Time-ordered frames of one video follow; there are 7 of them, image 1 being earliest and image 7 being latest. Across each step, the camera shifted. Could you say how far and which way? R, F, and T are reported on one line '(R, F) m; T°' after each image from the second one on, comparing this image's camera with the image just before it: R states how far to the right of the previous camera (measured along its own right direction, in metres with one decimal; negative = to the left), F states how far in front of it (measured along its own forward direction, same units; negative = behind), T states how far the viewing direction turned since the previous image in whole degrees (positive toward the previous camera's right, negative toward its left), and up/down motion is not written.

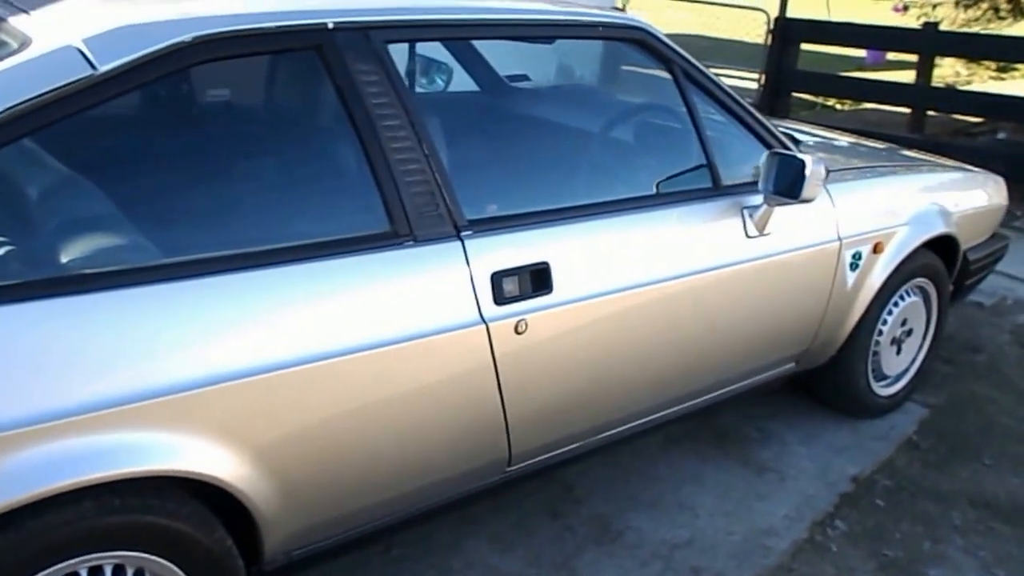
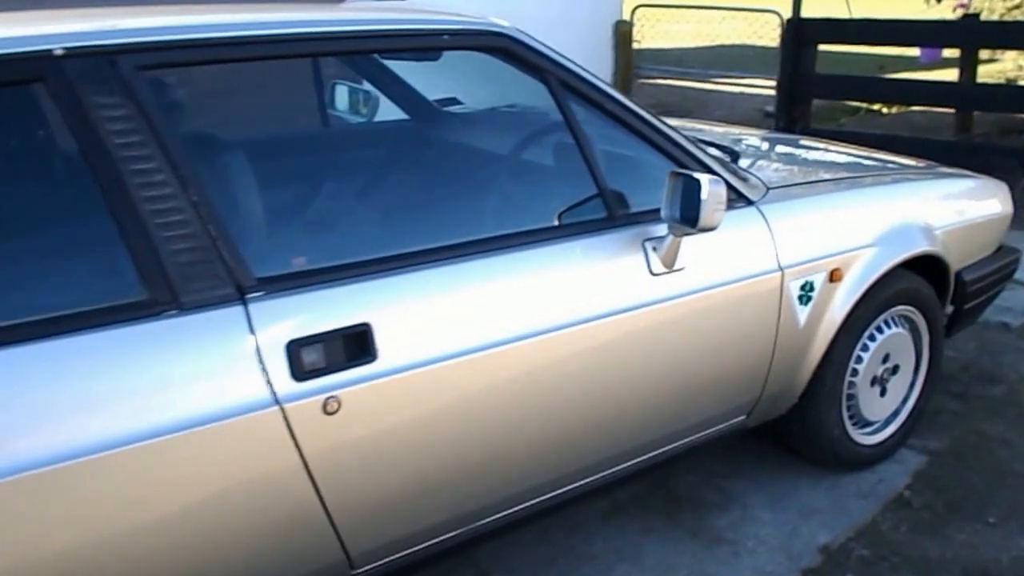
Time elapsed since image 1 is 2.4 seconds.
(+0.6, +0.4) m; -4°
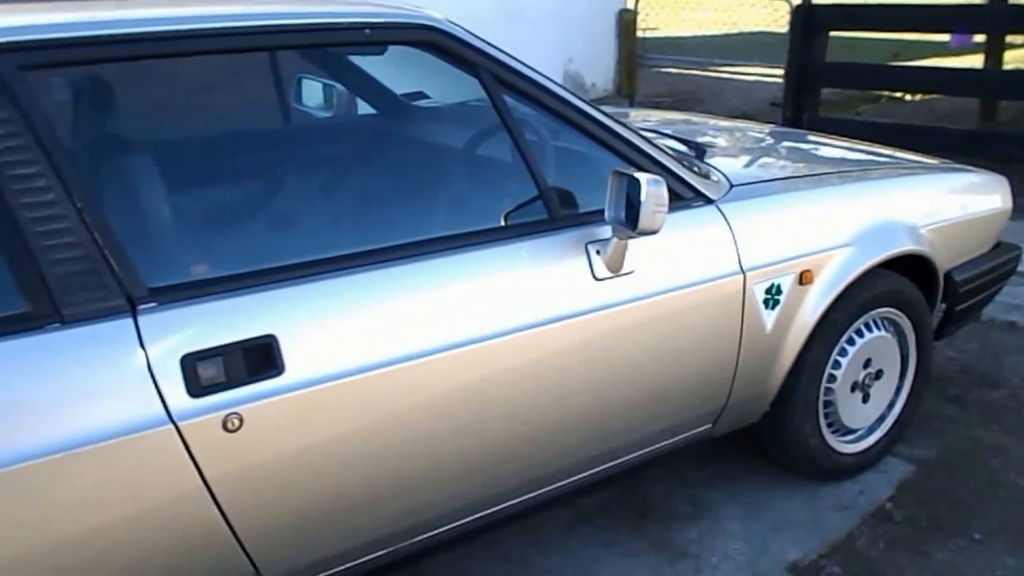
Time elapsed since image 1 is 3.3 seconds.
(+0.3, +0.1) m; -2°
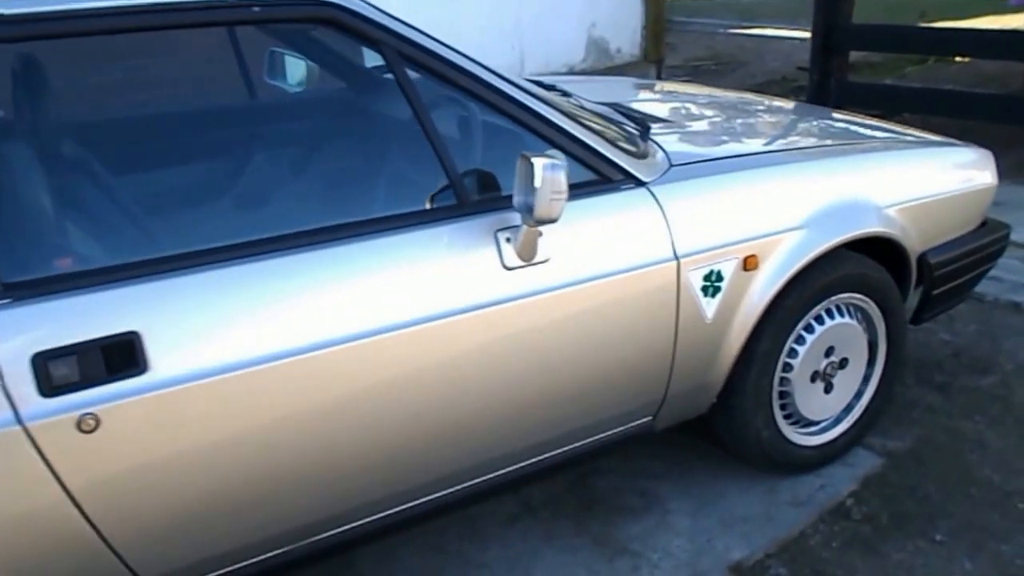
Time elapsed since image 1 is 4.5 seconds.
(+0.4, +0.1) m; -3°
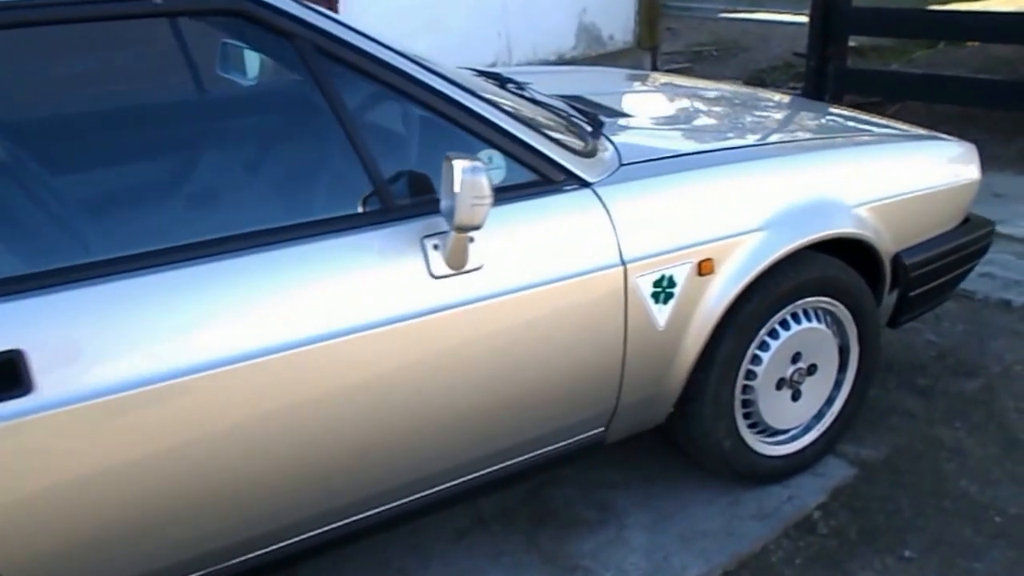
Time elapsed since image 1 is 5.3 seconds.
(+0.2, +0.1) m; -1°
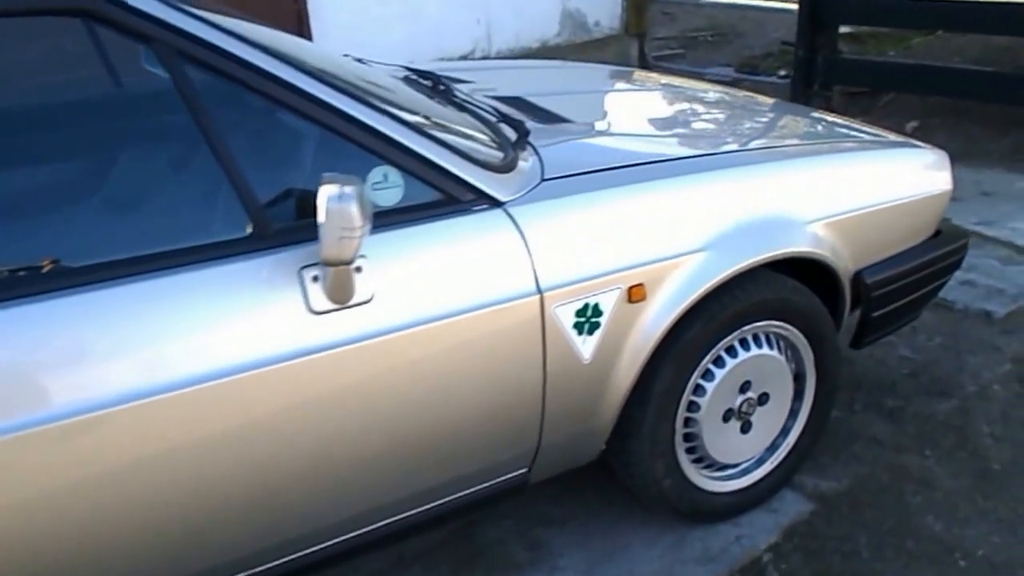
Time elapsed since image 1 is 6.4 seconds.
(+0.3, +0.2) m; 0°
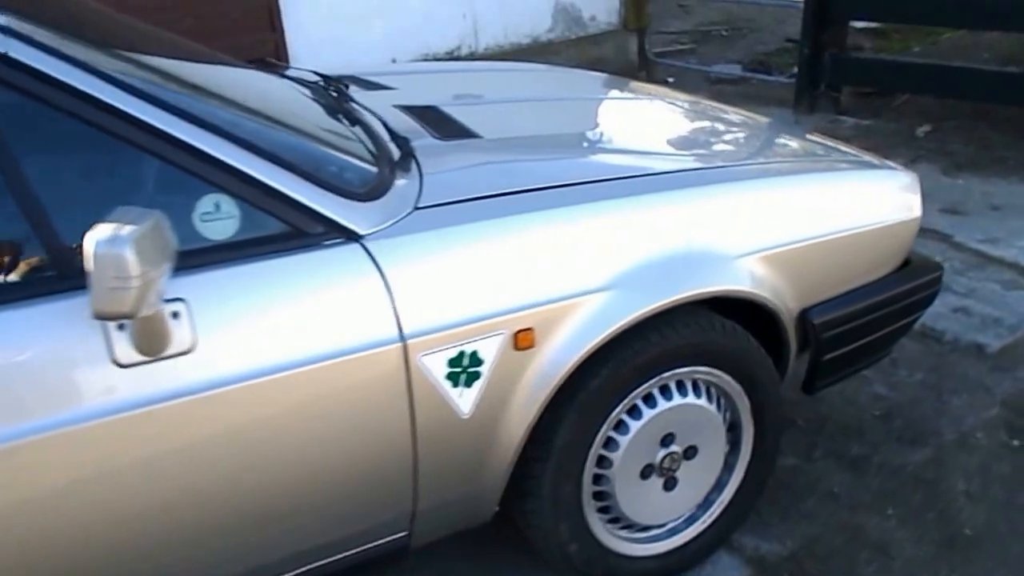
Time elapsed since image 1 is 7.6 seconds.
(+0.4, +0.3) m; -2°
